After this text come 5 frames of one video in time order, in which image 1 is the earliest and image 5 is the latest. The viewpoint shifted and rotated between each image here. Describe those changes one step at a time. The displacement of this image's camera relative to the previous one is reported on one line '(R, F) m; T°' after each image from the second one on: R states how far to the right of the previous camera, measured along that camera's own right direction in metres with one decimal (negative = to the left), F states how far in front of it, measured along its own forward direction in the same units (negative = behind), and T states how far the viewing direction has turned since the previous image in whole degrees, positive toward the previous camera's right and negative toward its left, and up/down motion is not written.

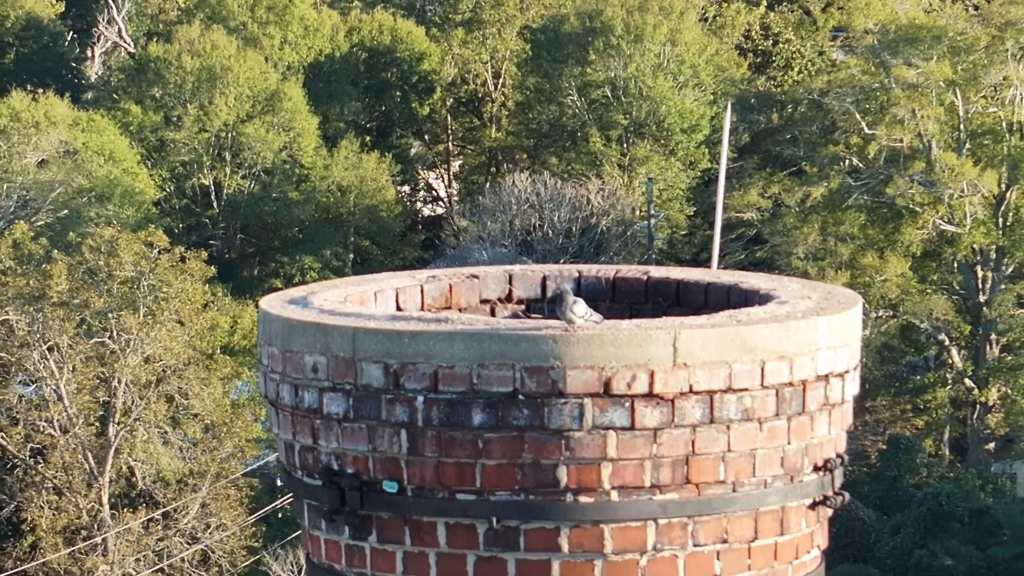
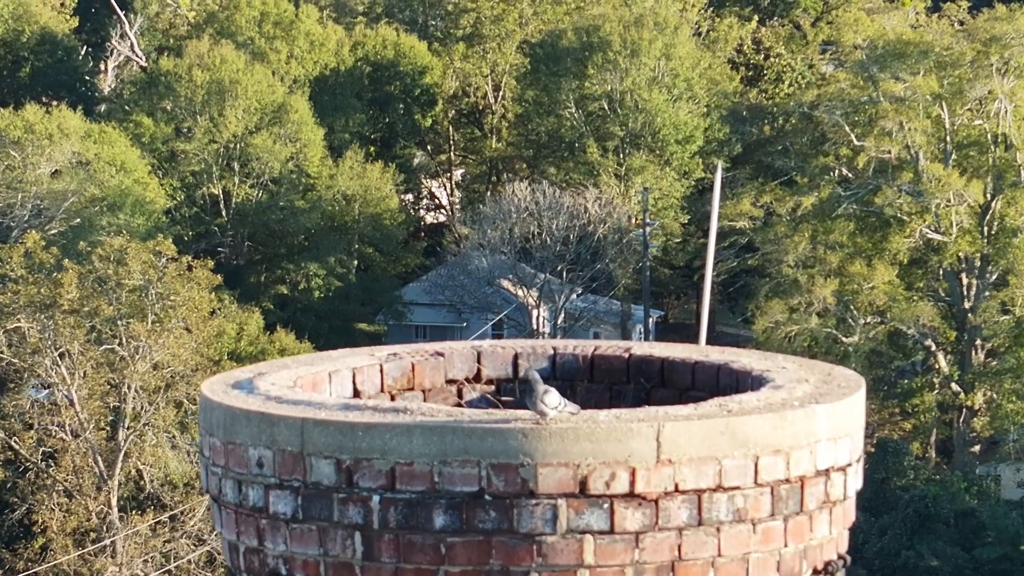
(+0.3, -1.1) m; 0°
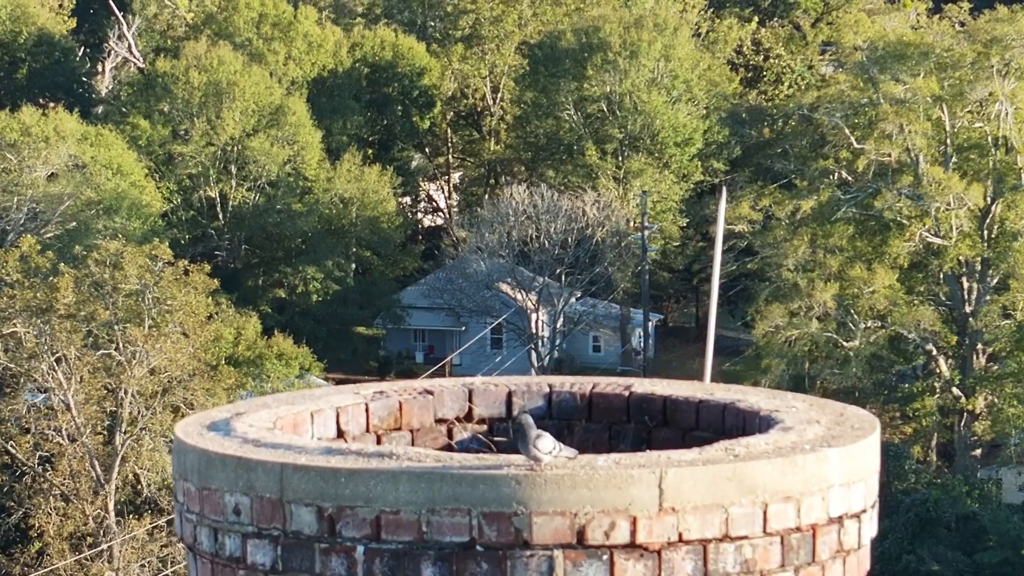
(0.0, +0.2) m; 0°
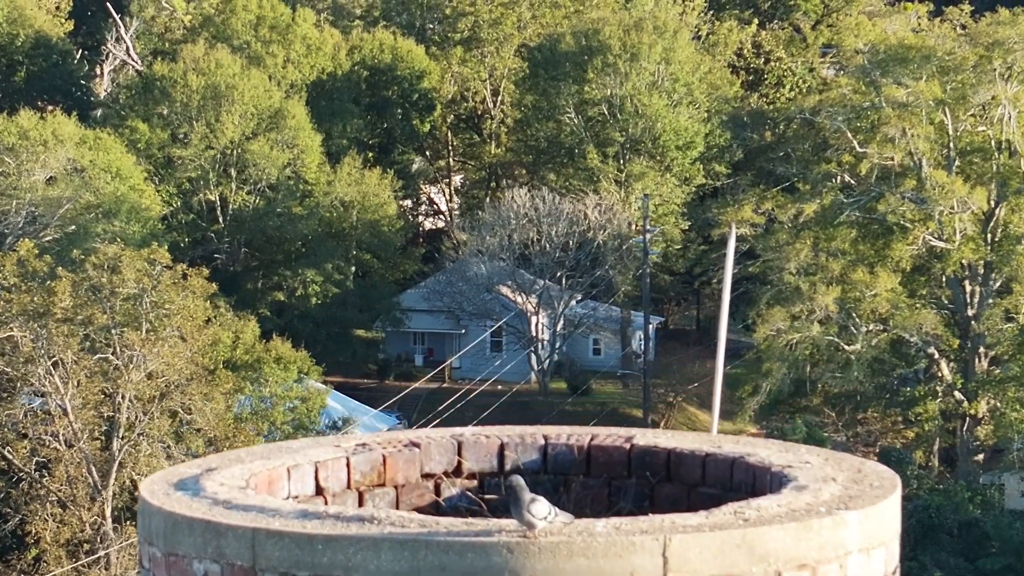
(0.0, +0.2) m; 0°
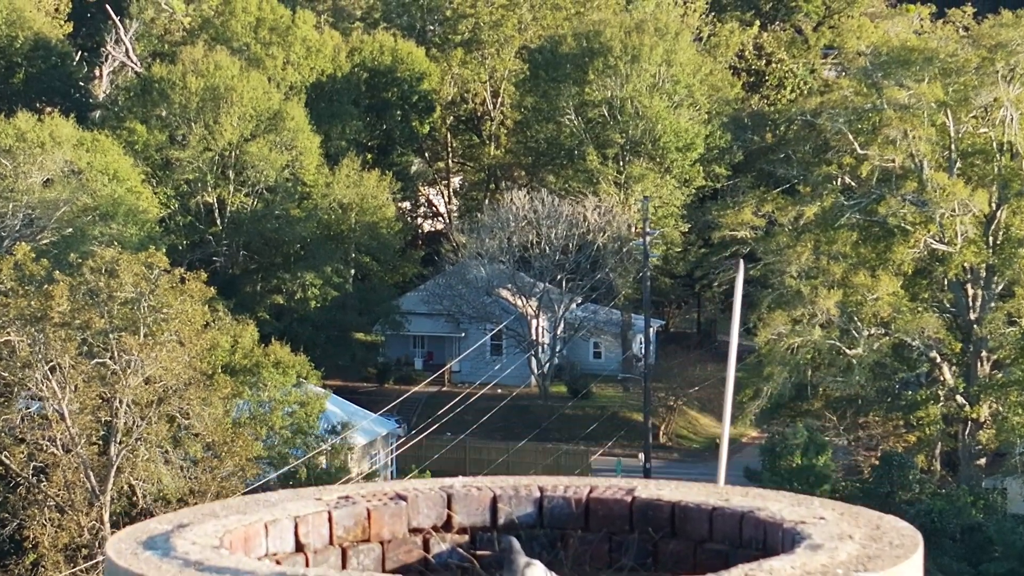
(0.0, +0.2) m; 0°
